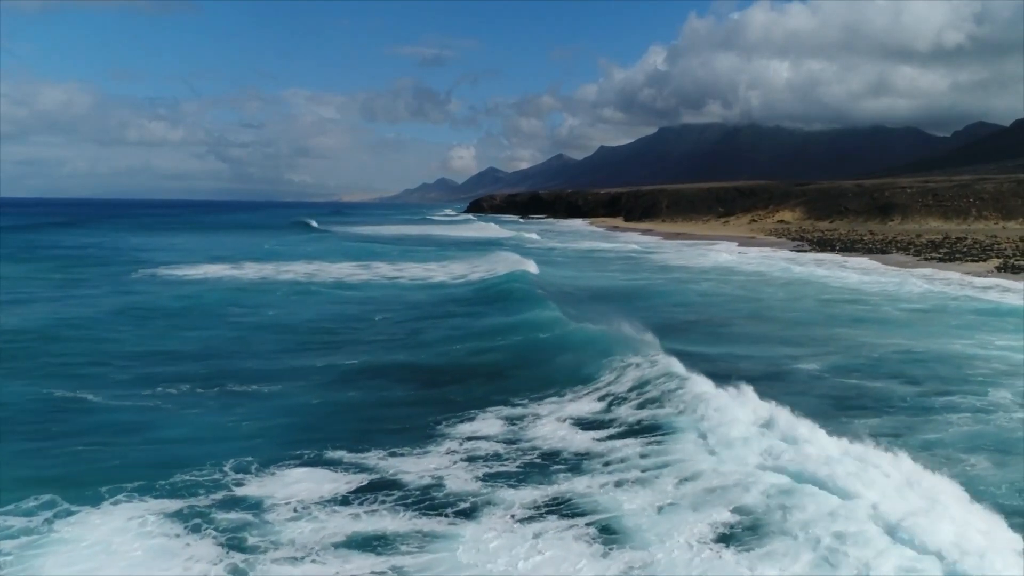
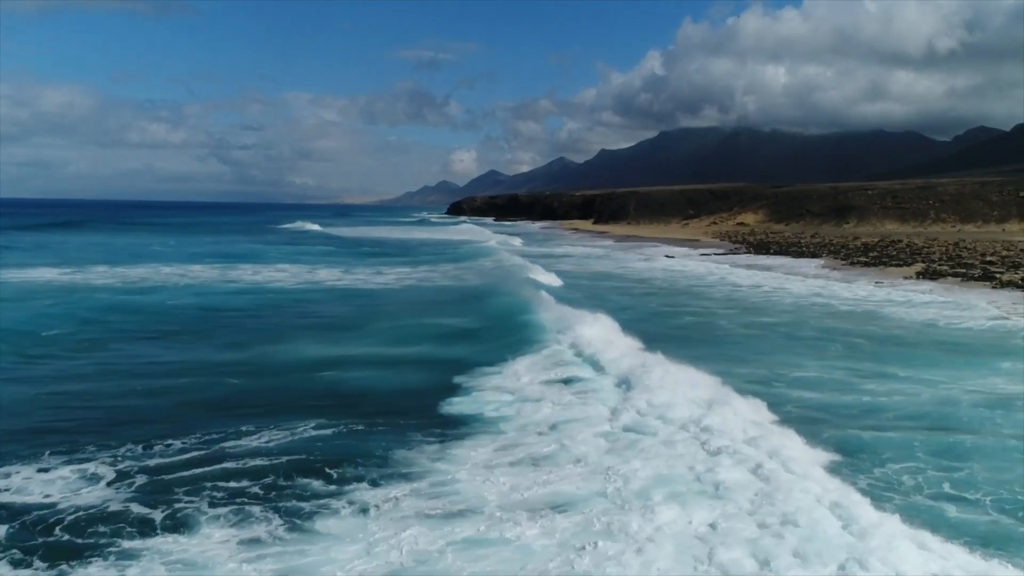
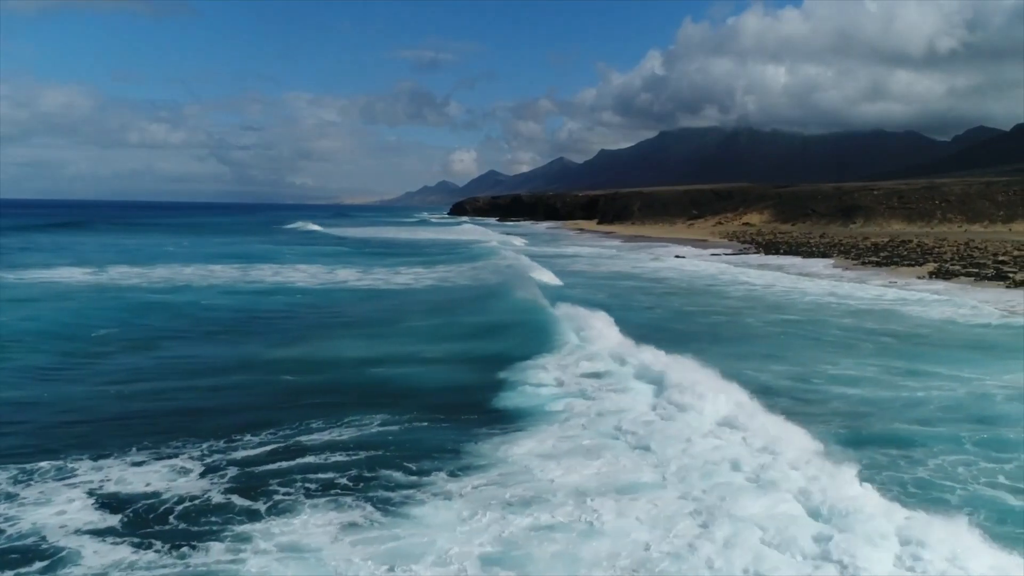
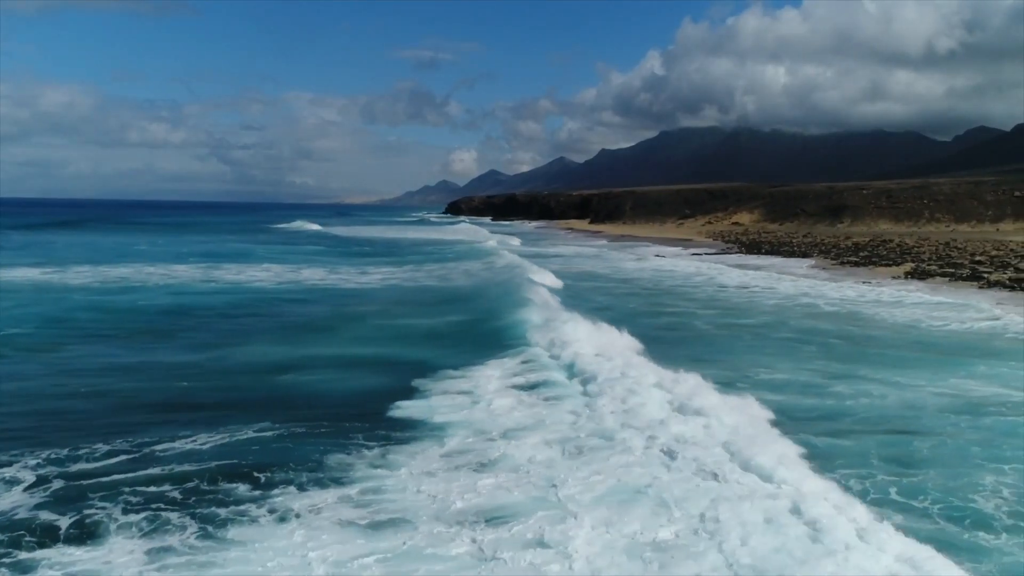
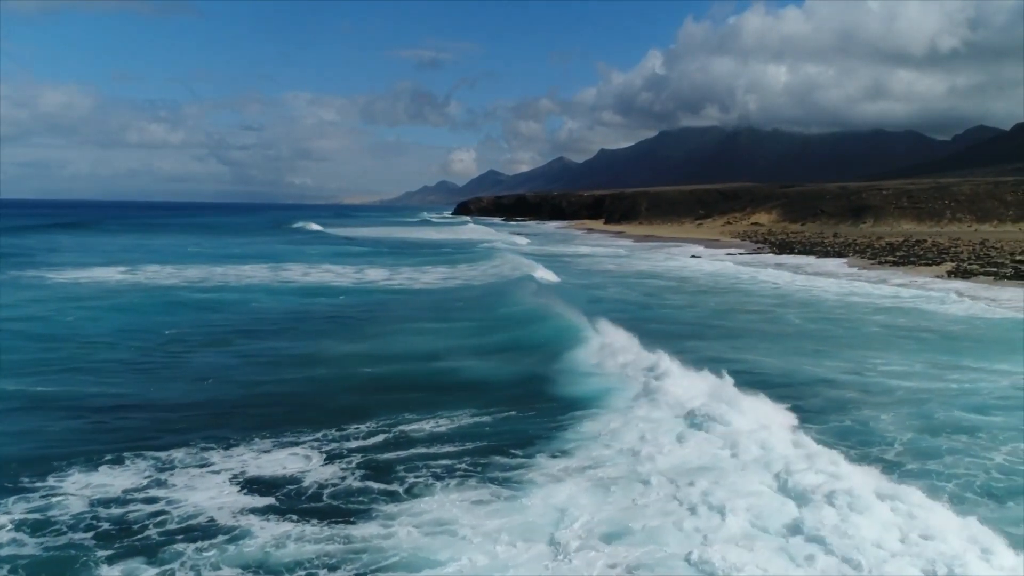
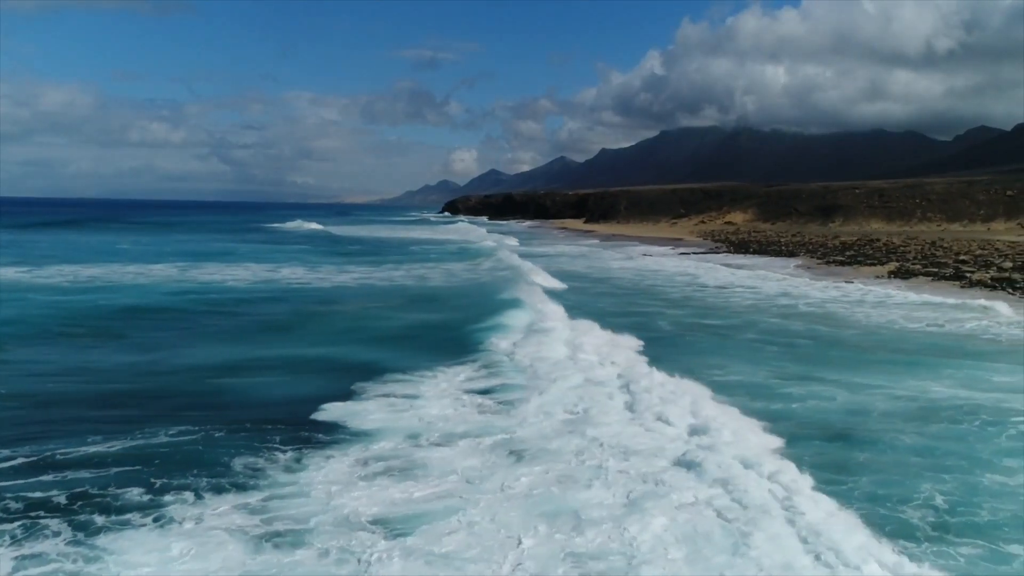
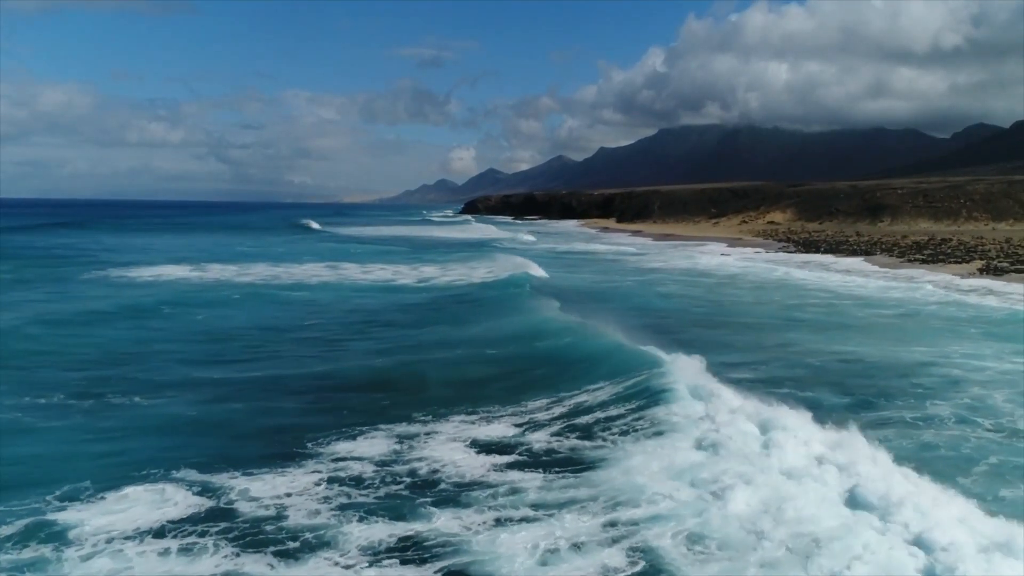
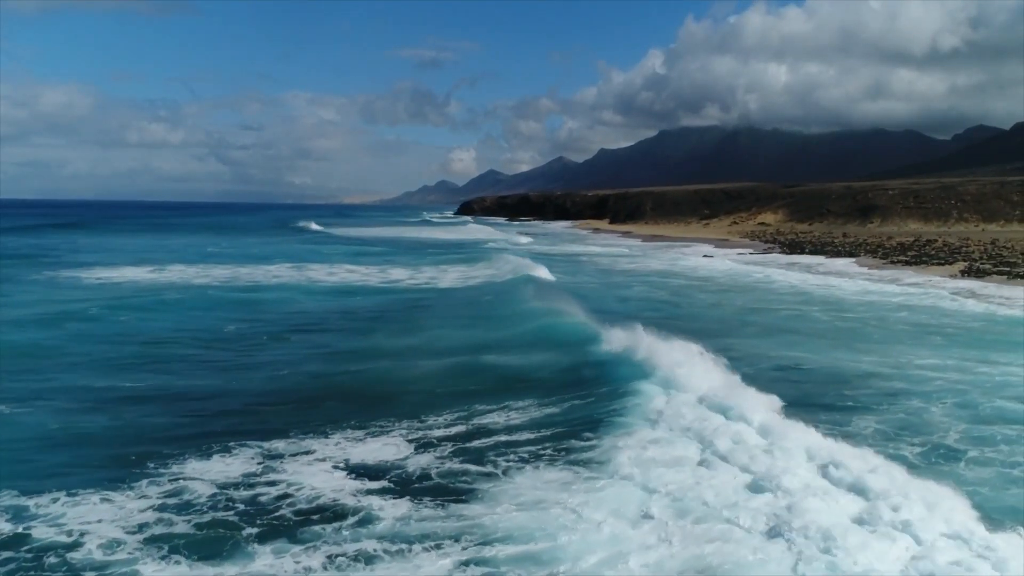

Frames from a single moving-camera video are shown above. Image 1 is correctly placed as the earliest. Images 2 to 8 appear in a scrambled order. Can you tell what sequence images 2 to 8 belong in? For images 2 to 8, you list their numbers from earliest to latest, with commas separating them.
7, 8, 5, 3, 2, 4, 6
